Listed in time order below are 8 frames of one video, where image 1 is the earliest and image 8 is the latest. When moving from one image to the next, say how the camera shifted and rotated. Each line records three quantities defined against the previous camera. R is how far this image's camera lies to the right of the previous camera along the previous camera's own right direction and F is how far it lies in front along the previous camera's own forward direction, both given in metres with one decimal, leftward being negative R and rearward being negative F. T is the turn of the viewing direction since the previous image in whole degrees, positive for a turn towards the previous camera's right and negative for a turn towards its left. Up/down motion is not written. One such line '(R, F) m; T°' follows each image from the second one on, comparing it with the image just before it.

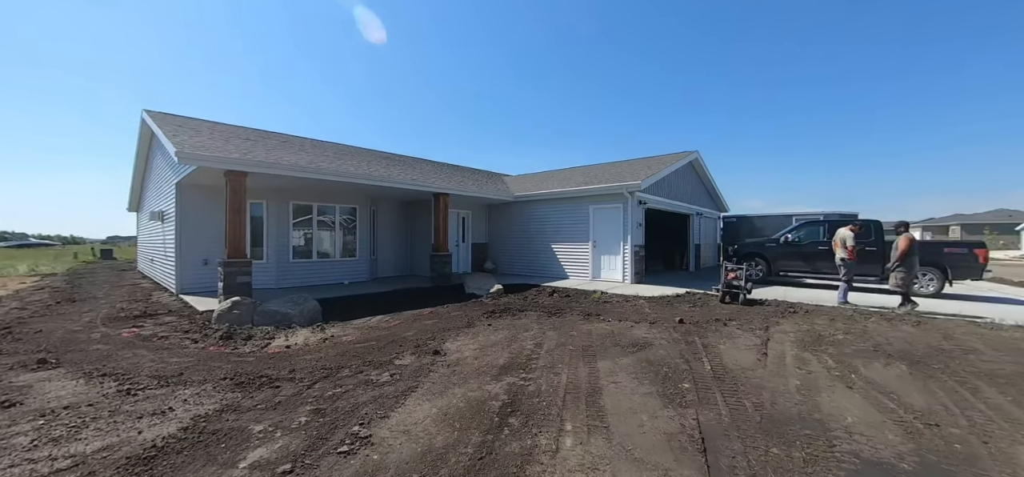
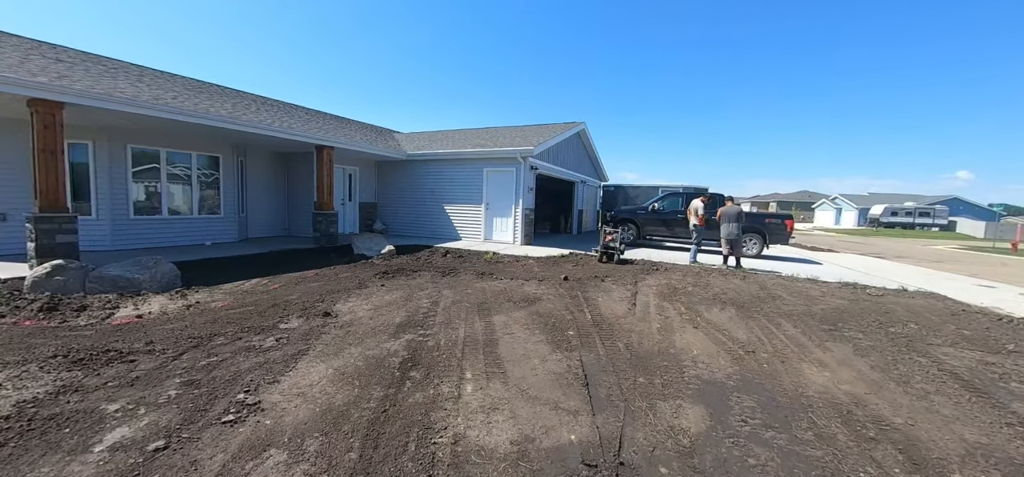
(-0.1, -0.1) m; +15°
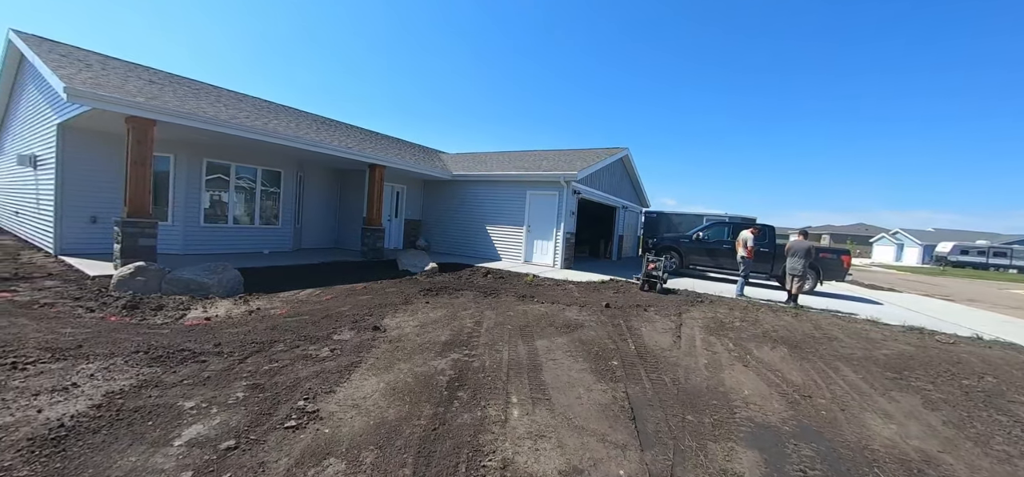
(-0.2, -0.1) m; -5°
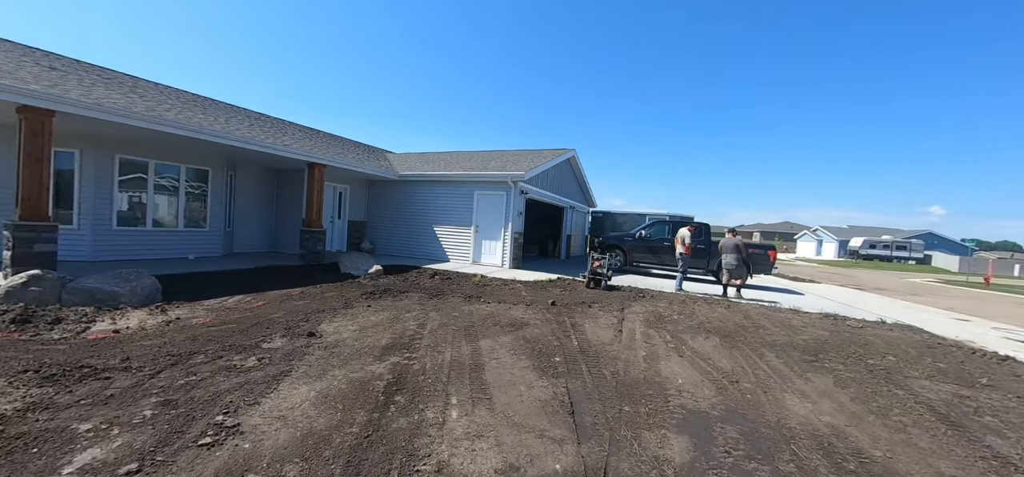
(+0.1, 0.0) m; +6°
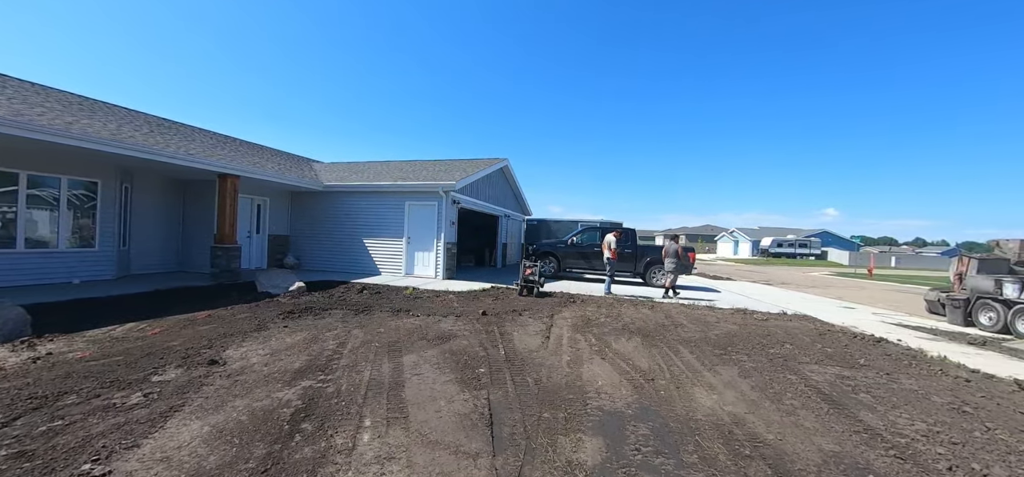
(+0.2, 0.0) m; +8°
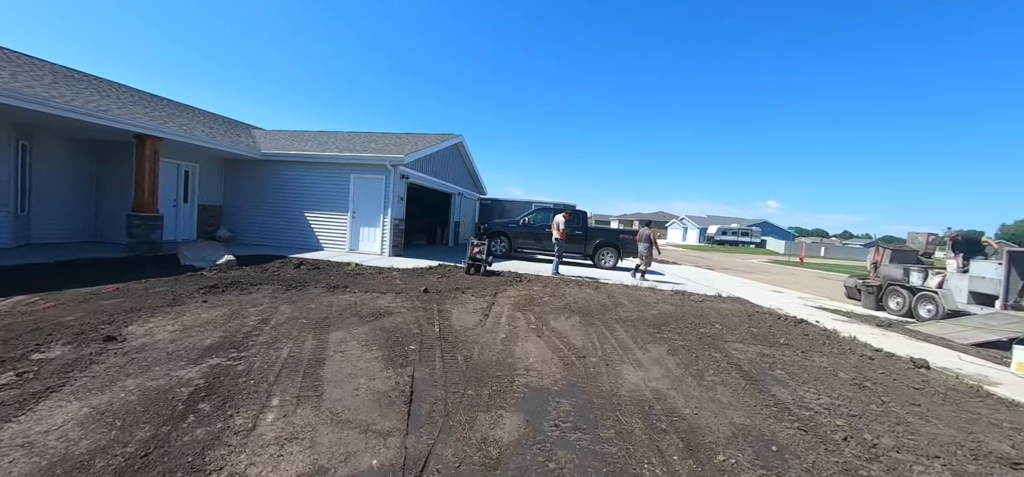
(+0.3, +0.1) m; +6°
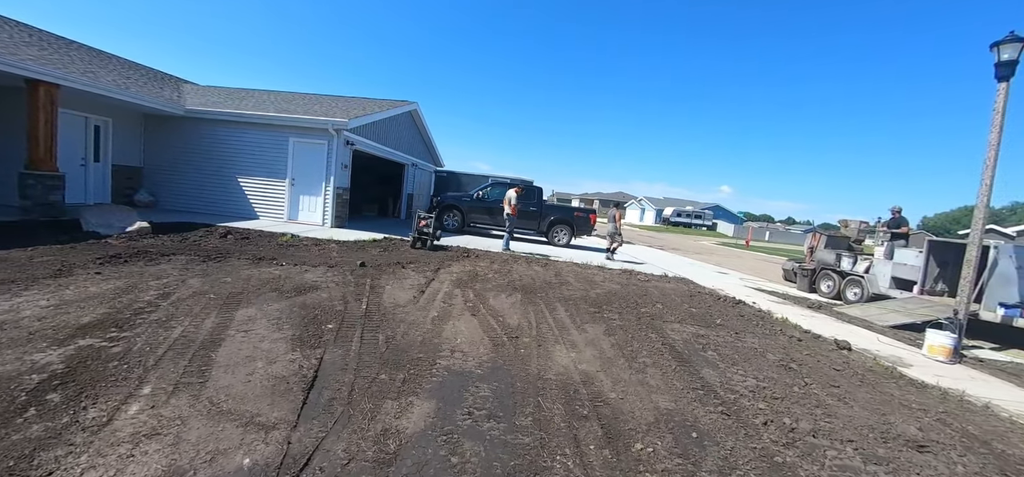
(+0.3, +0.3) m; +5°
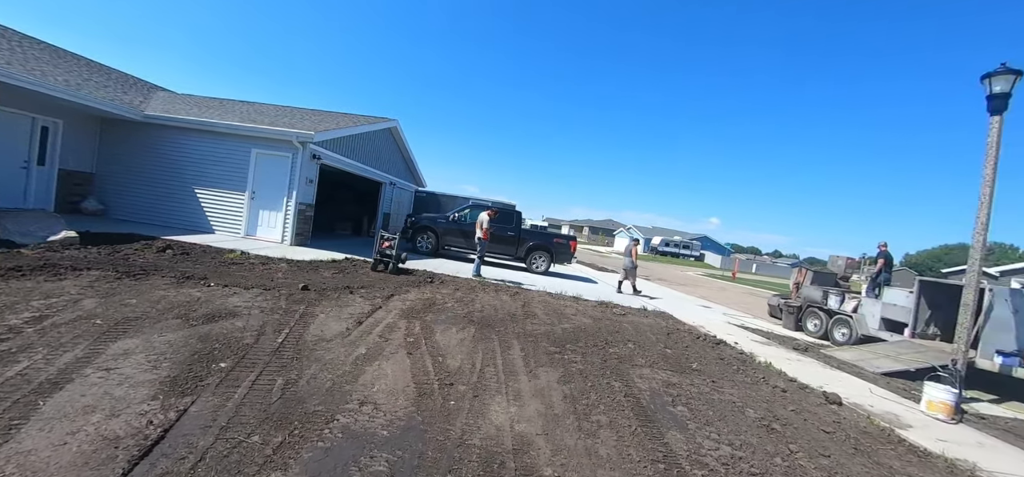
(+0.5, +0.5) m; +1°
